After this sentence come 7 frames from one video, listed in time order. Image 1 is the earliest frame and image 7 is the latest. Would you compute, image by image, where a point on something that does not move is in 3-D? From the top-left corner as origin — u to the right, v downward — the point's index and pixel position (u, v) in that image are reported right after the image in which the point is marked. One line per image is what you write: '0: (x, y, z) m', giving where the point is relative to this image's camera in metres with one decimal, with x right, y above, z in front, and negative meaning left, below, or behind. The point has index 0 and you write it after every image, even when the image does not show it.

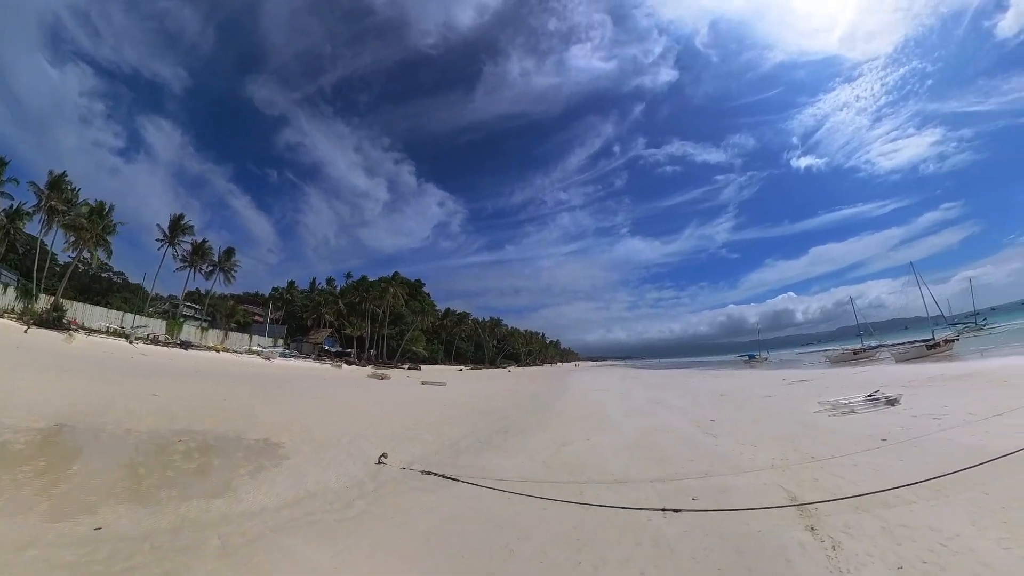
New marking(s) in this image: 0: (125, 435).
0: (-11.6, -4.4, +13.4) m
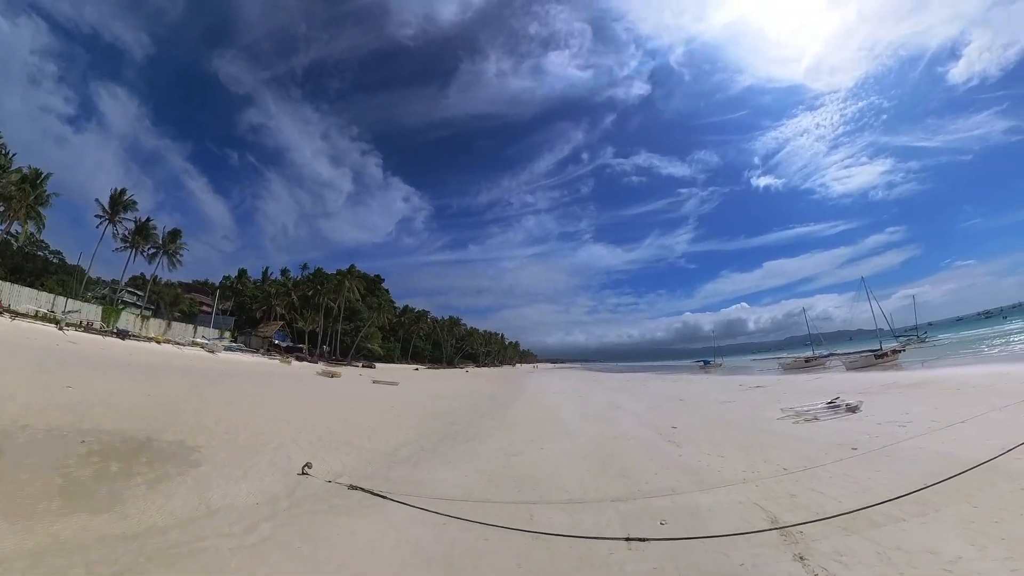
0: (-12.9, -3.7, +11.4) m
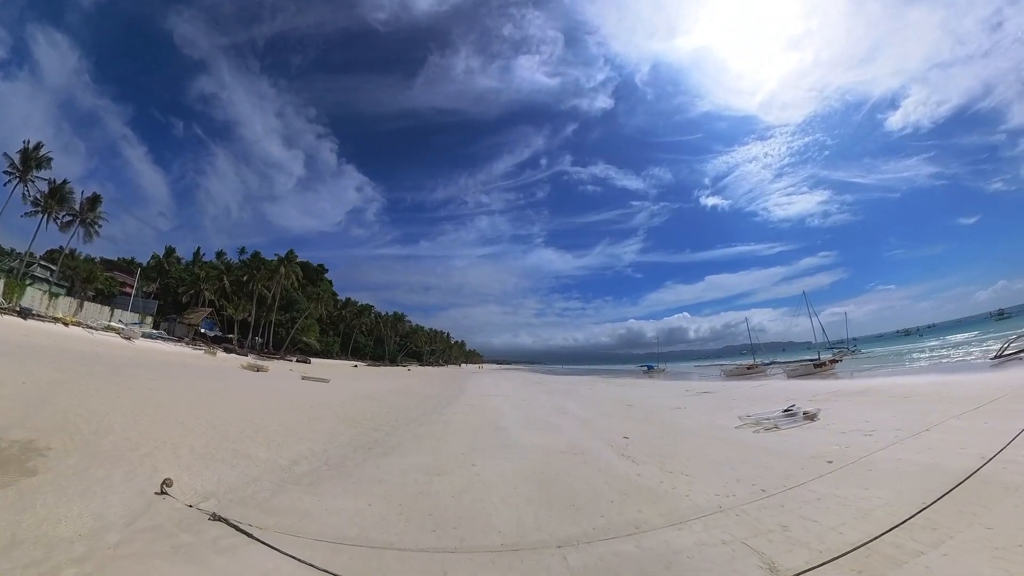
0: (-14.3, -2.8, +8.7) m
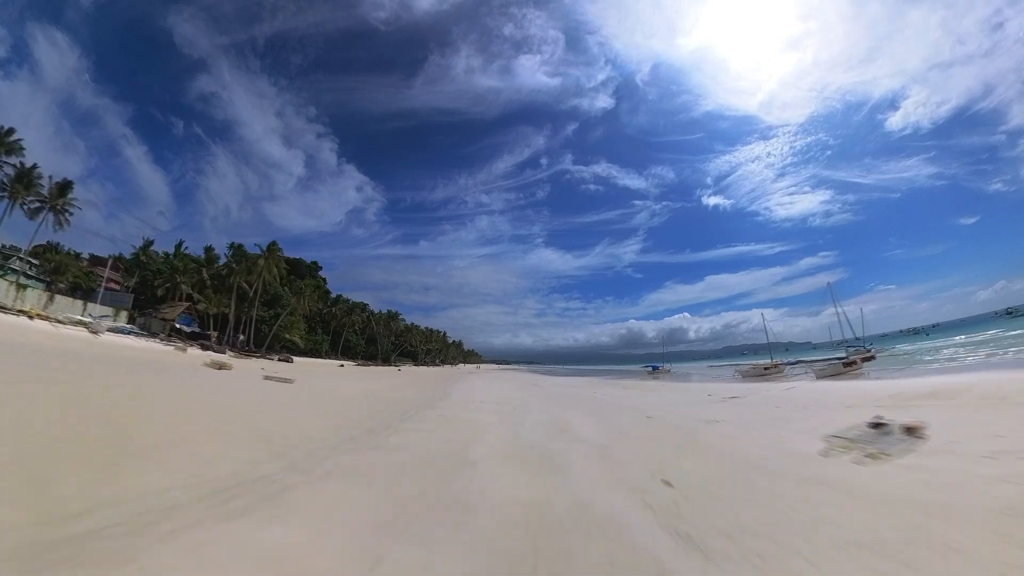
0: (-14.7, -2.2, +5.5) m
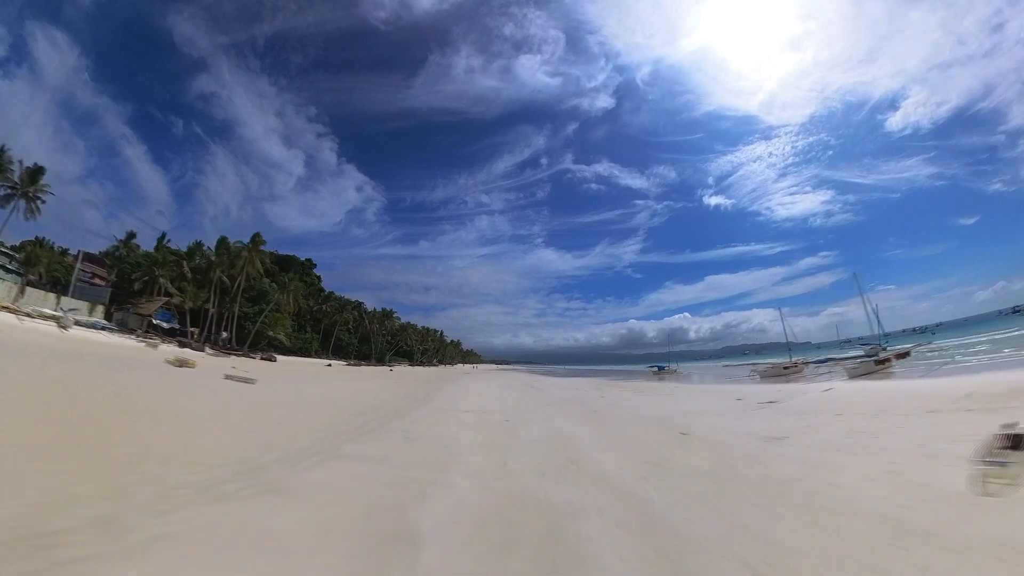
0: (-14.8, -1.7, +2.9) m
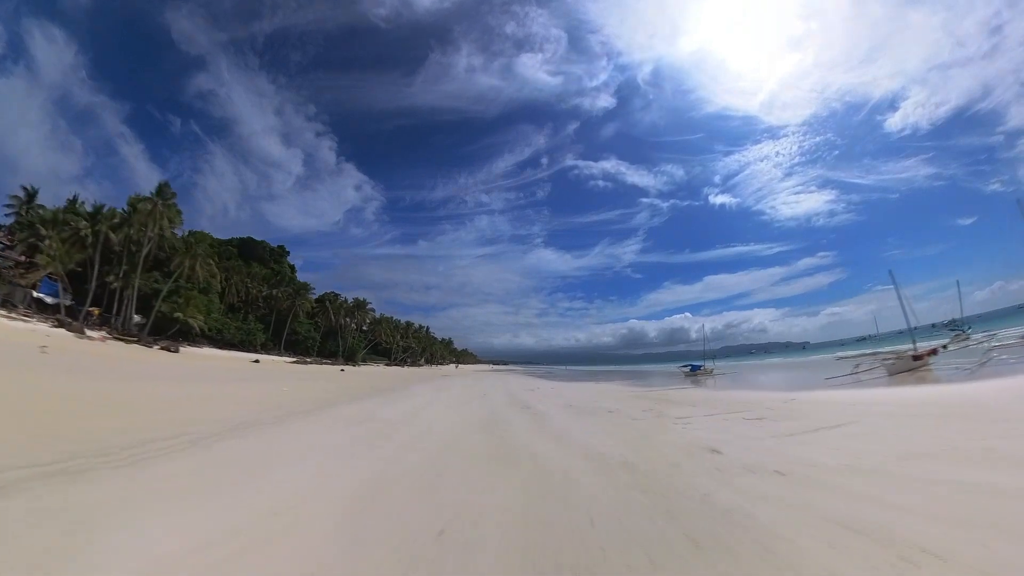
0: (-15.4, -2.2, +4.8) m
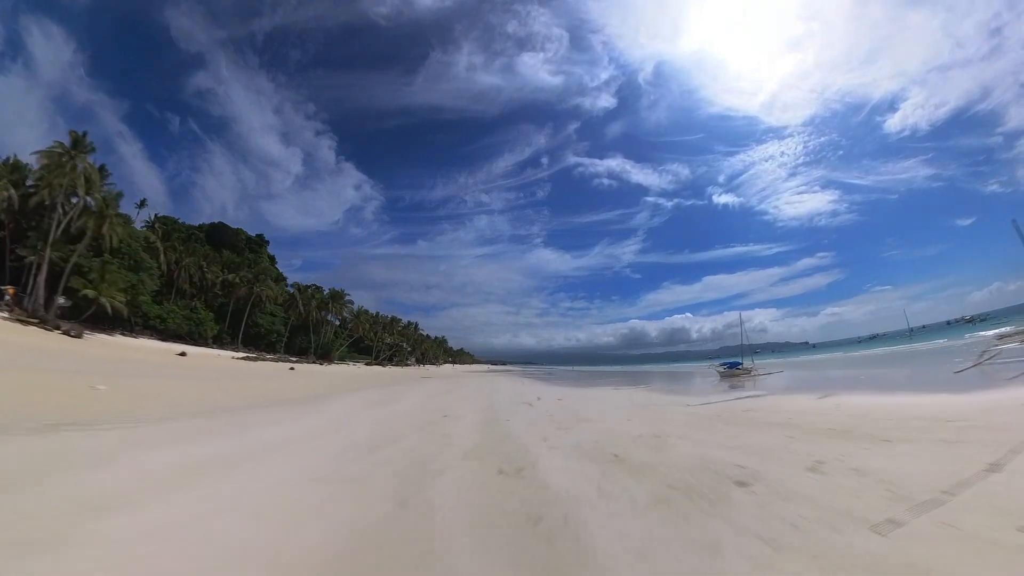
0: (-15.5, -1.5, +0.9) m
